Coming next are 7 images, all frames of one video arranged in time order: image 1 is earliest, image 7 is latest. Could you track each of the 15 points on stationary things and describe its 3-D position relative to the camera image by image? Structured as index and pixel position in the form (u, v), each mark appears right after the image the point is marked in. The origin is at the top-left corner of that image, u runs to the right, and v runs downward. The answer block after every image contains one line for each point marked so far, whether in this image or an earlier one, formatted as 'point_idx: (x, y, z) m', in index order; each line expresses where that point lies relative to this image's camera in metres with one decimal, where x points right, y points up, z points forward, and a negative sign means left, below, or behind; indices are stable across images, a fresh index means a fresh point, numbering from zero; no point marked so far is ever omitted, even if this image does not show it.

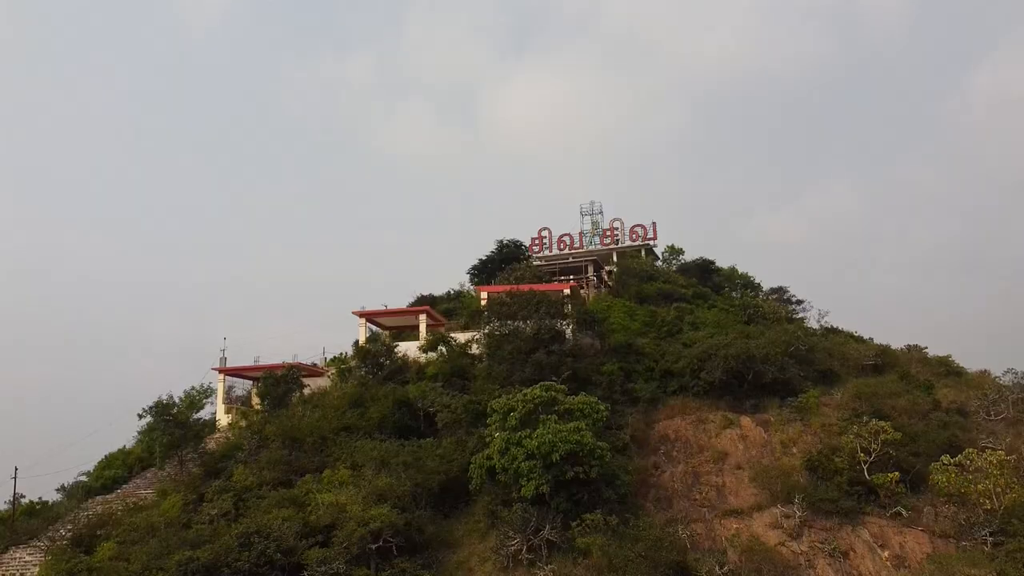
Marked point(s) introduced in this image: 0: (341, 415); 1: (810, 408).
0: (-5.2, -3.9, +19.5) m
1: (+9.4, -3.7, +20.2) m
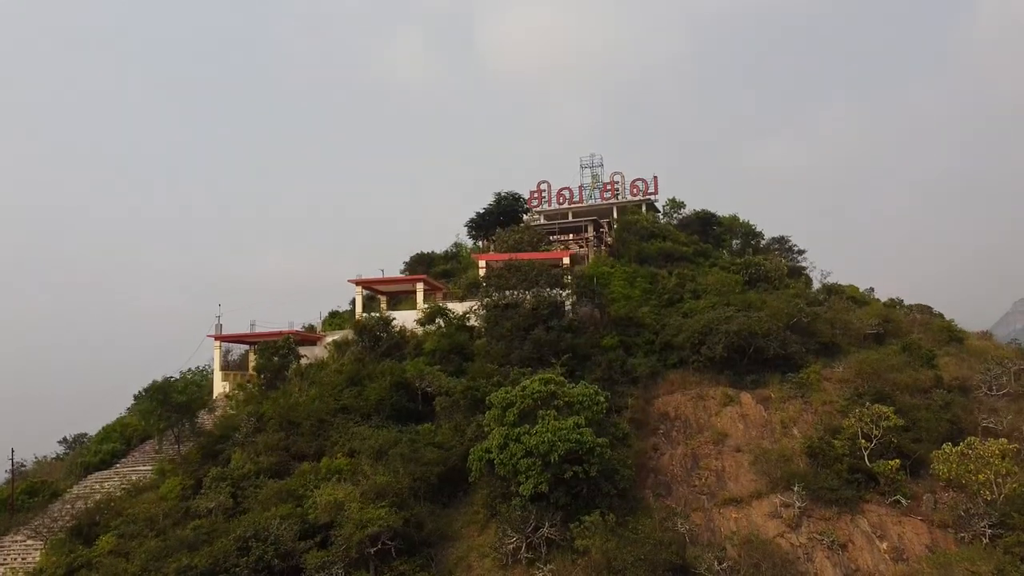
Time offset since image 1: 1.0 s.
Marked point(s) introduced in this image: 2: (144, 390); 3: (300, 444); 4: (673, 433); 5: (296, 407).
0: (-5.2, -3.2, +19.2) m
1: (+9.3, -3.0, +20.0) m
2: (-11.4, -3.1, +19.7) m
3: (-5.7, -4.2, +17.1) m
4: (+4.6, -4.2, +18.4) m
5: (-6.2, -3.5, +18.4) m
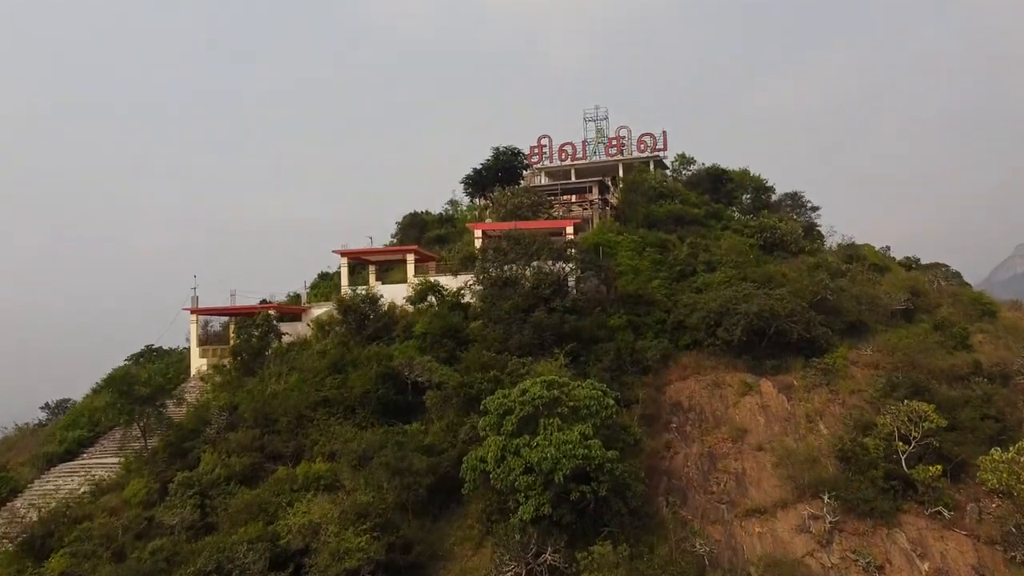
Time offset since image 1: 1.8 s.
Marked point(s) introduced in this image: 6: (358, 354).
0: (-5.3, -2.6, +17.5) m
1: (+9.3, -2.3, +18.3) m
2: (-11.4, -2.5, +18.0) m
3: (-5.7, -3.8, +15.5) m
4: (+4.6, -3.7, +16.7) m
5: (-6.2, -2.9, +16.7) m
6: (-4.4, -1.9, +18.3) m
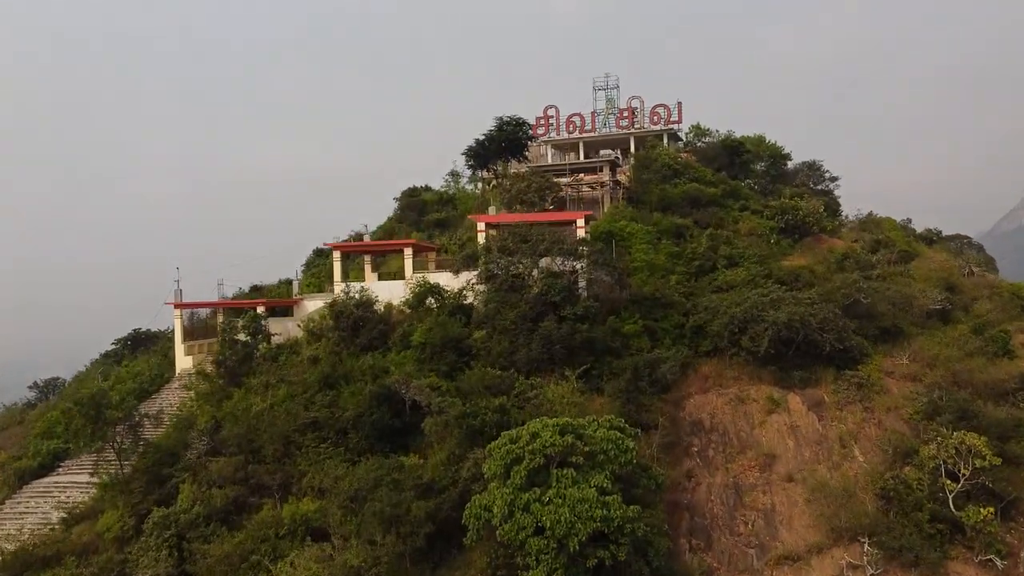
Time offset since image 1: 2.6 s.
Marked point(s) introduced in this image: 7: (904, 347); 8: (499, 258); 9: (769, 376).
0: (-5.1, -2.8, +16.1) m
1: (+9.4, -2.5, +16.8) m
2: (-11.2, -2.7, +16.6) m
3: (-5.6, -4.1, +14.2) m
4: (+4.7, -4.0, +15.4) m
5: (-6.1, -3.2, +15.4) m
6: (-4.2, -2.1, +16.9) m
7: (+11.3, -1.7, +18.6) m
8: (-0.4, +0.9, +18.6) m
9: (+7.0, -2.4, +17.4) m
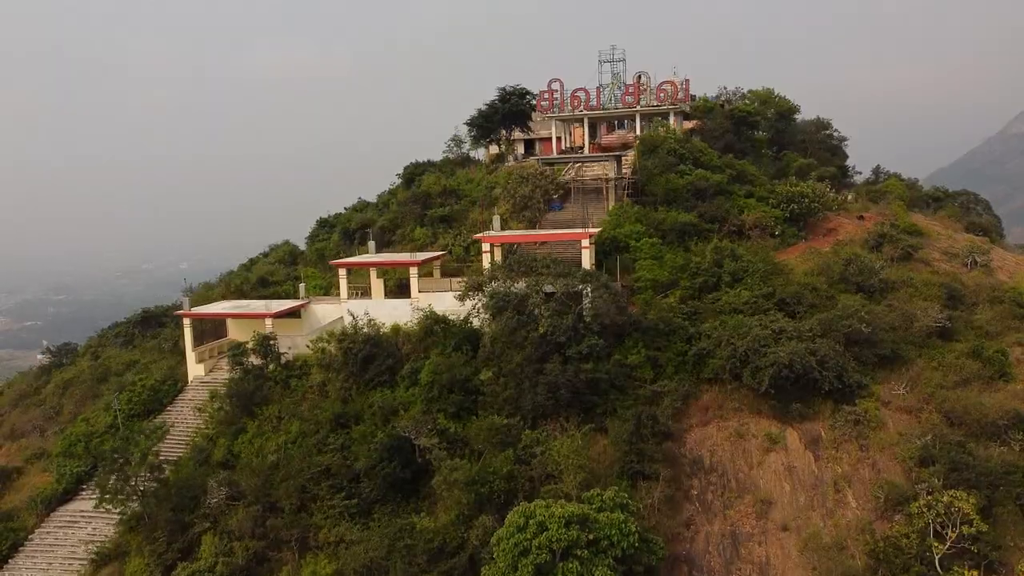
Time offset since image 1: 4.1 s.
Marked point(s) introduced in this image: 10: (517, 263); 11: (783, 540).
0: (-5.0, -4.0, +16.6) m
1: (+9.6, -3.6, +17.3) m
2: (-11.1, -3.9, +17.1) m
3: (-5.4, -5.5, +14.8) m
4: (+4.9, -5.2, +16.0) m
5: (-5.9, -4.5, +15.9) m
6: (-4.0, -3.2, +17.3) m
7: (+11.5, -2.6, +18.9) m
8: (-0.2, 0.0, +18.6) m
9: (+7.1, -3.4, +17.8) m
10: (+0.1, +0.8, +19.1) m
11: (+6.3, -5.9, +15.0) m
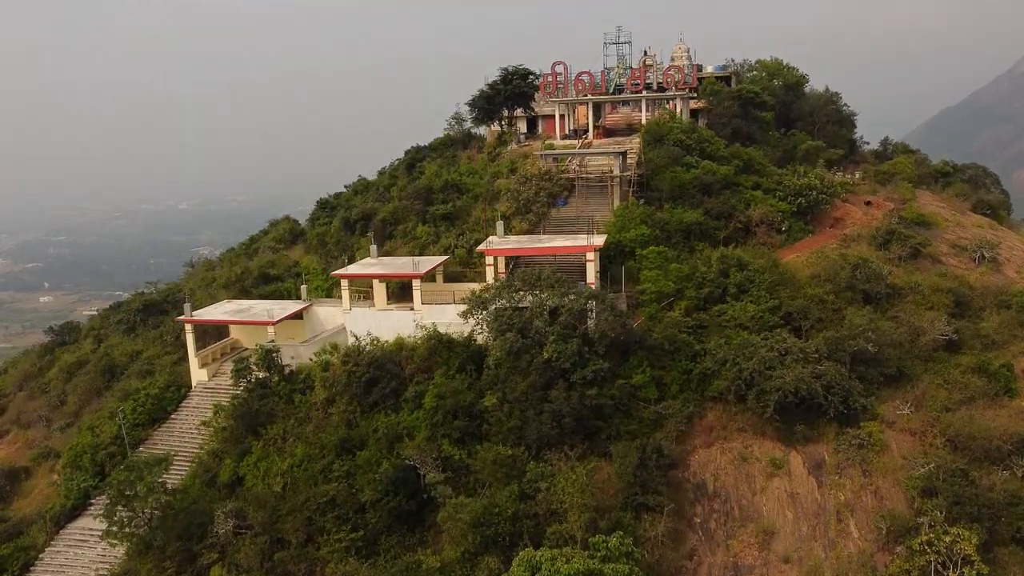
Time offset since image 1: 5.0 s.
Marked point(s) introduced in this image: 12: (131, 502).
0: (-4.8, -4.7, +16.7) m
1: (+9.7, -4.2, +17.3) m
2: (-11.0, -4.6, +17.2) m
3: (-5.3, -6.4, +15.0) m
4: (+5.0, -6.0, +16.1) m
5: (-5.8, -5.3, +16.0) m
6: (-3.9, -3.9, +17.2) m
7: (+11.6, -3.1, +18.8) m
8: (-0.1, -0.6, +18.3) m
9: (+7.3, -4.0, +17.8) m
10: (+0.3, +0.3, +18.8) m
11: (+6.4, -6.7, +15.1) m
12: (-9.2, -5.1, +16.5) m
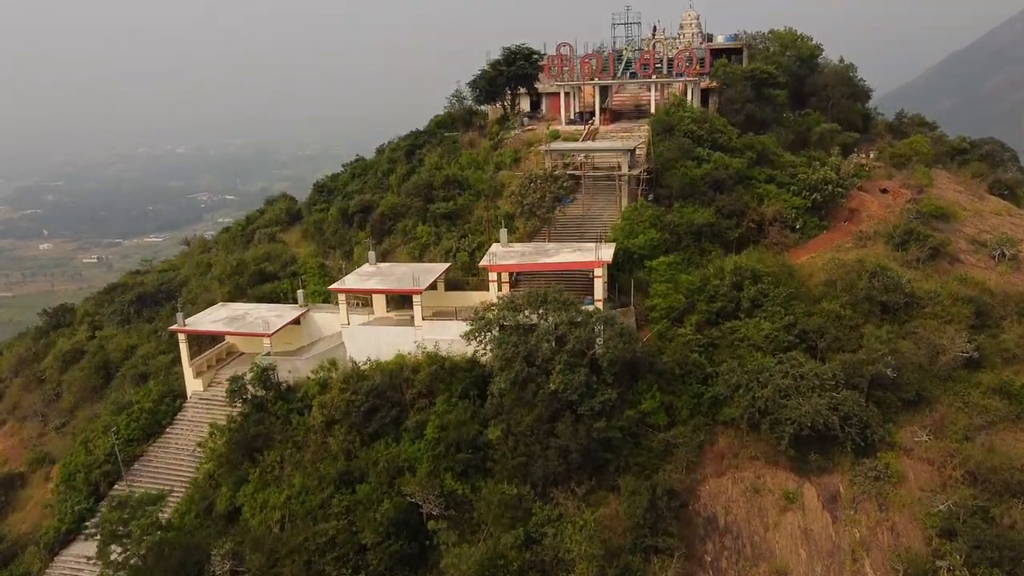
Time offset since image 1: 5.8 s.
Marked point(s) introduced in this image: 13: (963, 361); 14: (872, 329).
0: (-4.7, -5.5, +16.1) m
1: (+9.8, -4.9, +16.7) m
2: (-10.8, -5.3, +16.6) m
3: (-5.2, -7.2, +14.6) m
4: (+5.1, -6.7, +15.7) m
5: (-5.7, -6.1, +15.5) m
6: (-3.8, -4.6, +16.7) m
7: (+11.7, -3.7, +18.2) m
8: (0.0, -1.3, +17.5) m
9: (+7.4, -4.7, +17.2) m
10: (+0.4, -0.3, +17.9) m
11: (+6.5, -7.5, +14.7) m
12: (-9.0, -5.9, +16.0) m
13: (+13.9, -2.3, +19.7) m
14: (+11.0, -1.2, +19.6) m
